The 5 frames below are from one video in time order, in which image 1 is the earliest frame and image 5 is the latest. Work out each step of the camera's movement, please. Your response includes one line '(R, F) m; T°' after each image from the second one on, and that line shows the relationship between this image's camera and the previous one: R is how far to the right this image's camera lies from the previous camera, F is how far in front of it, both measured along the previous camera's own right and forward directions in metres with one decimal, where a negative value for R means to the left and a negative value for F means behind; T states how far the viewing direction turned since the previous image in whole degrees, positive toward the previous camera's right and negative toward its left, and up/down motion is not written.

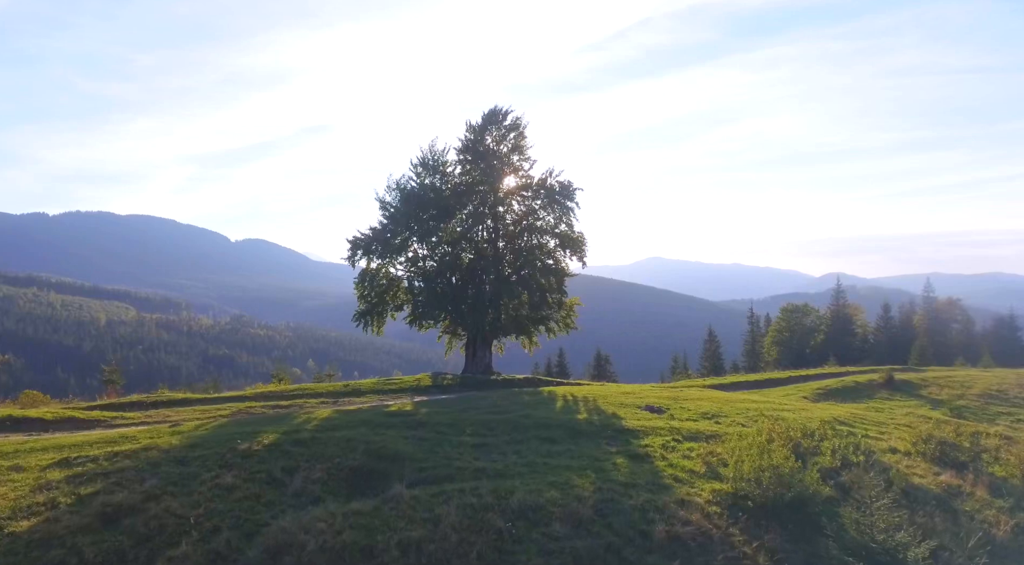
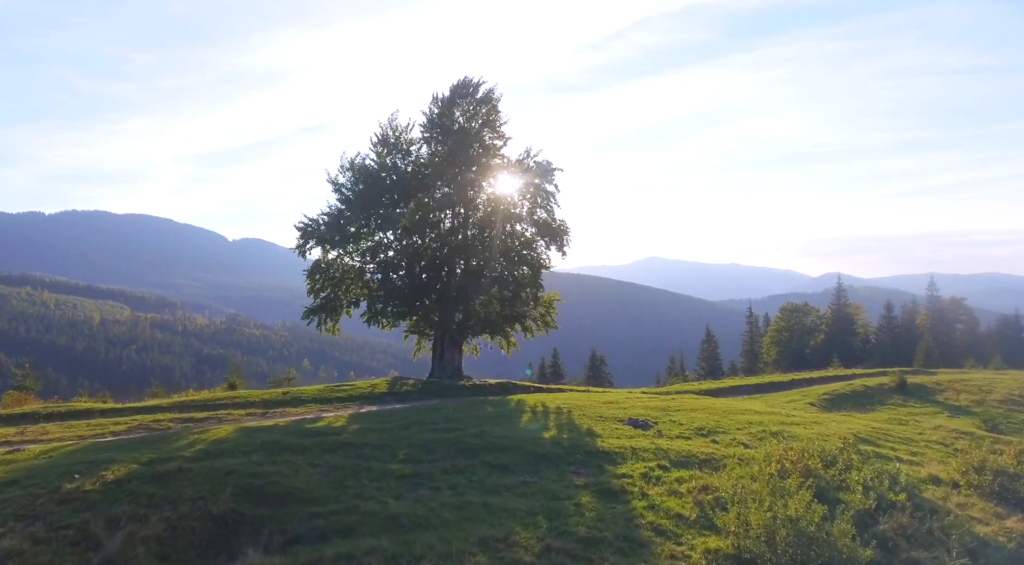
(+1.2, +3.9) m; 0°
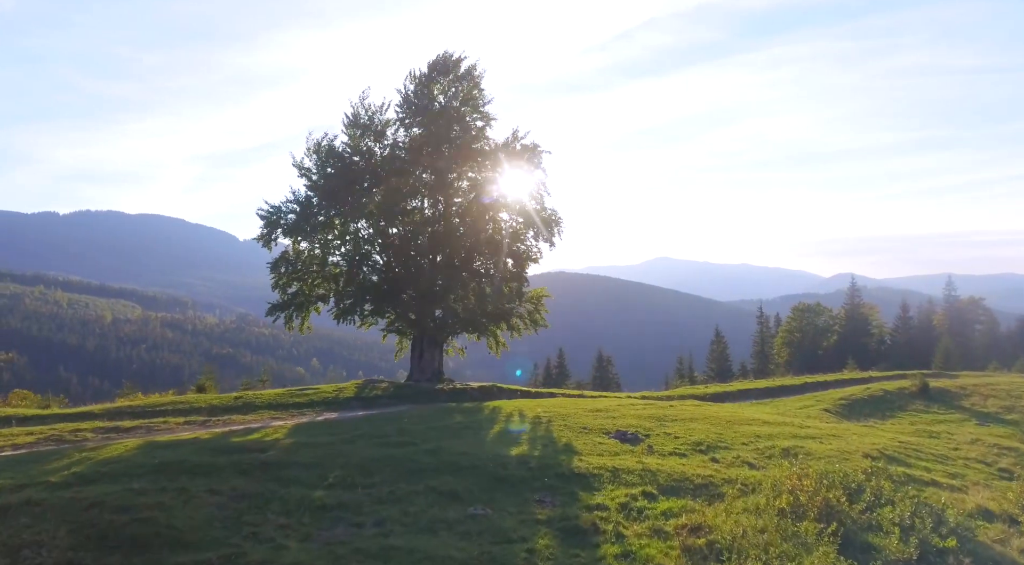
(+1.0, +2.7) m; -1°
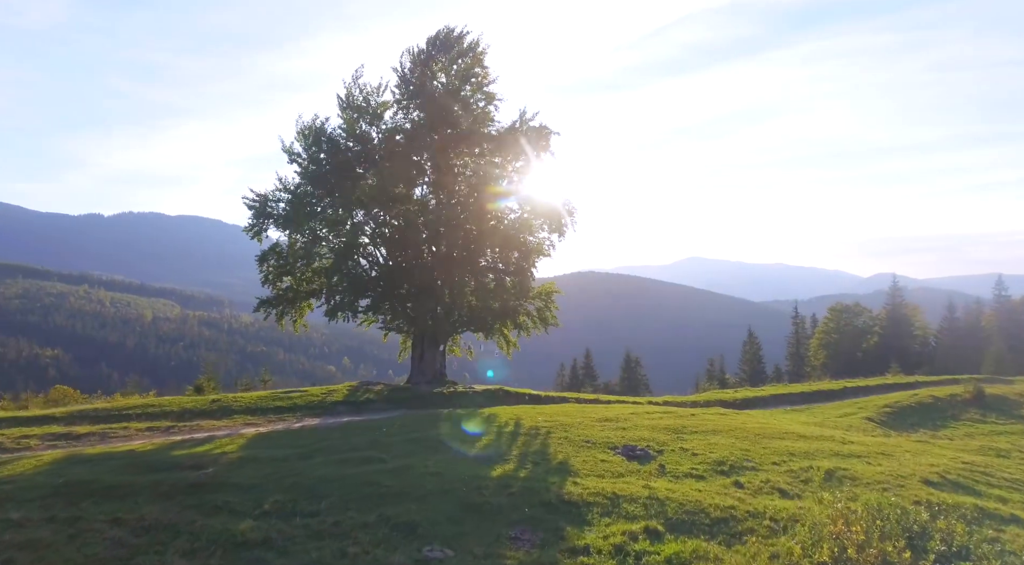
(+0.9, +2.3) m; -3°
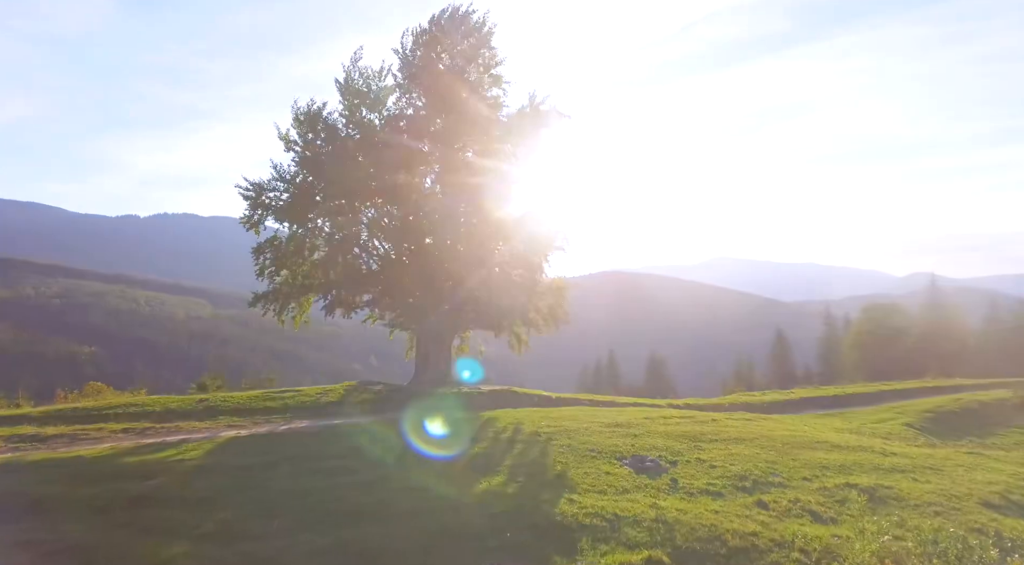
(+0.6, +1.6) m; -2°
